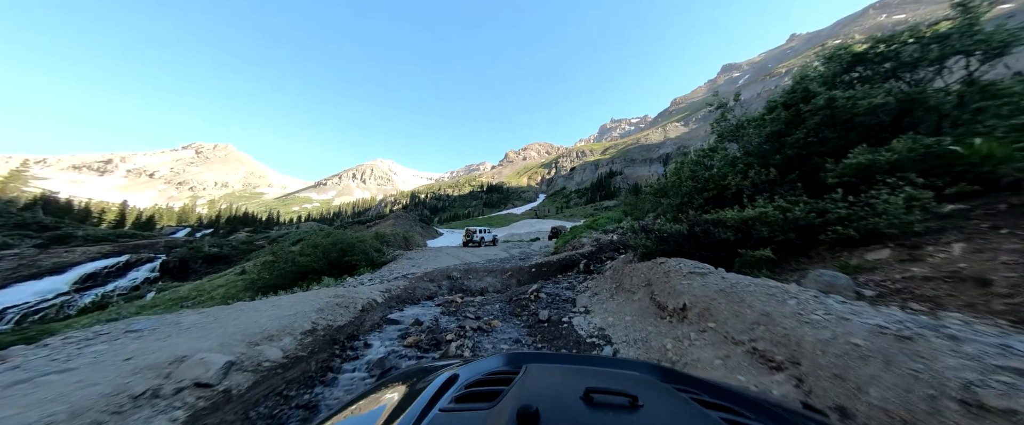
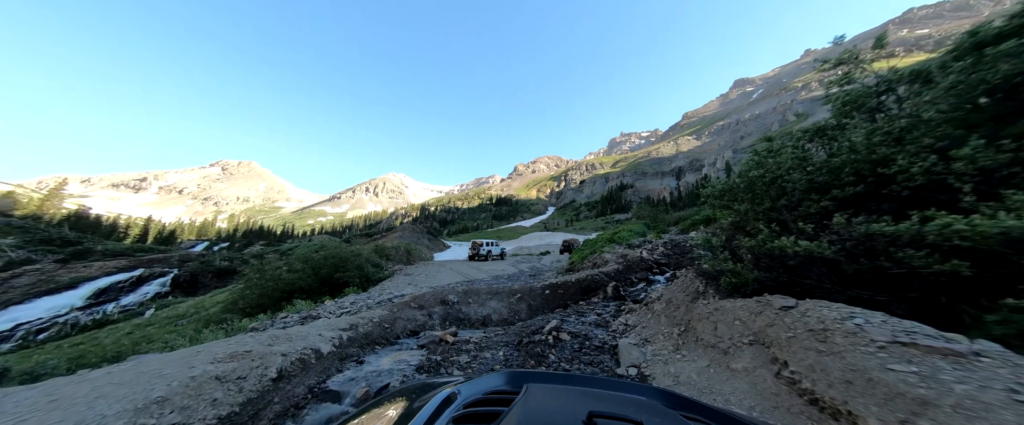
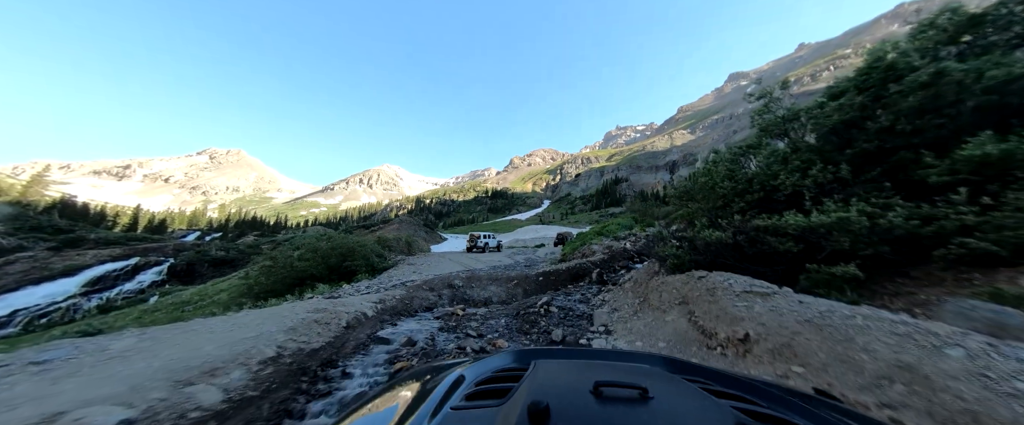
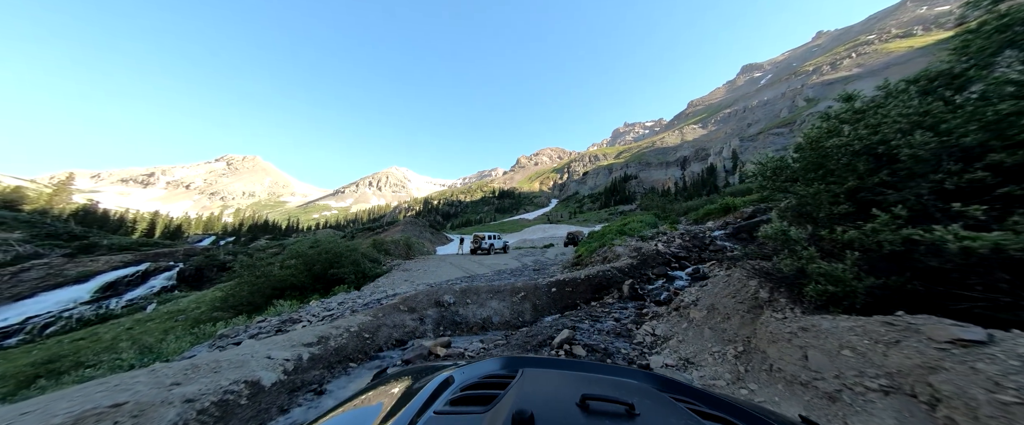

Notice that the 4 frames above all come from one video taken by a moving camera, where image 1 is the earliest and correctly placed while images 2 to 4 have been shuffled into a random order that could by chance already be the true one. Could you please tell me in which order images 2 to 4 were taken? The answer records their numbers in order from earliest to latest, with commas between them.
3, 2, 4
